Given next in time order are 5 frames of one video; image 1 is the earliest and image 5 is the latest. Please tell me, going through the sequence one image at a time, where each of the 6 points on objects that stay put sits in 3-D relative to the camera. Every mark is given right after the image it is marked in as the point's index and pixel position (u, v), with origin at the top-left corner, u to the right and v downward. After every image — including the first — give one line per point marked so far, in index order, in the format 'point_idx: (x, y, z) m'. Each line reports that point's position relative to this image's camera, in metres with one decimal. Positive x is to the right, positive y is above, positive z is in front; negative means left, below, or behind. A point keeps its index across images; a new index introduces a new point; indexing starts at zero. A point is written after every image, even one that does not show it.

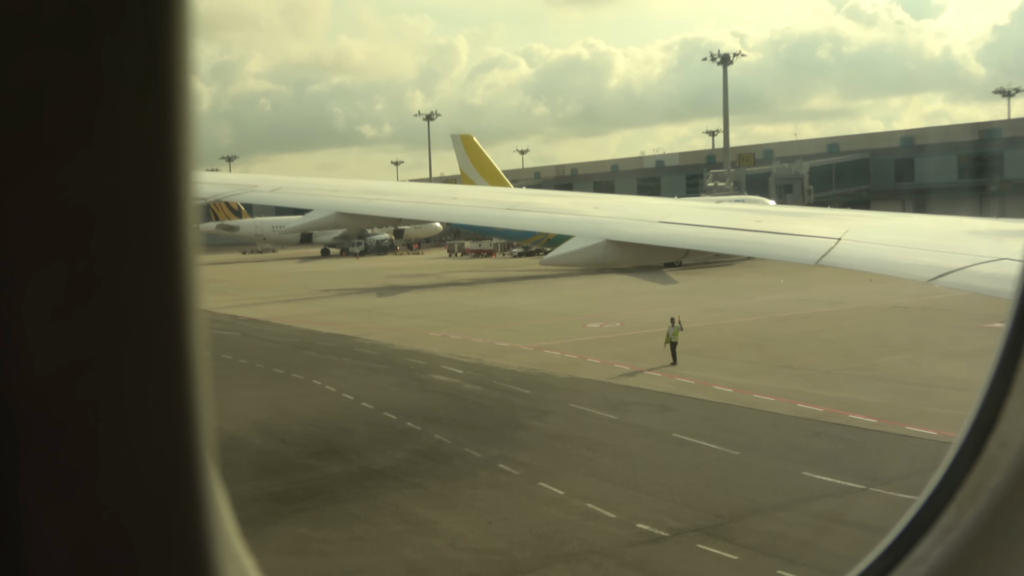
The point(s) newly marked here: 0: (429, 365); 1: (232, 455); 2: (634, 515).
0: (-1.4, -1.3, +14.4) m
1: (-3.1, -1.8, +9.1) m
2: (+1.0, -1.8, +6.6) m
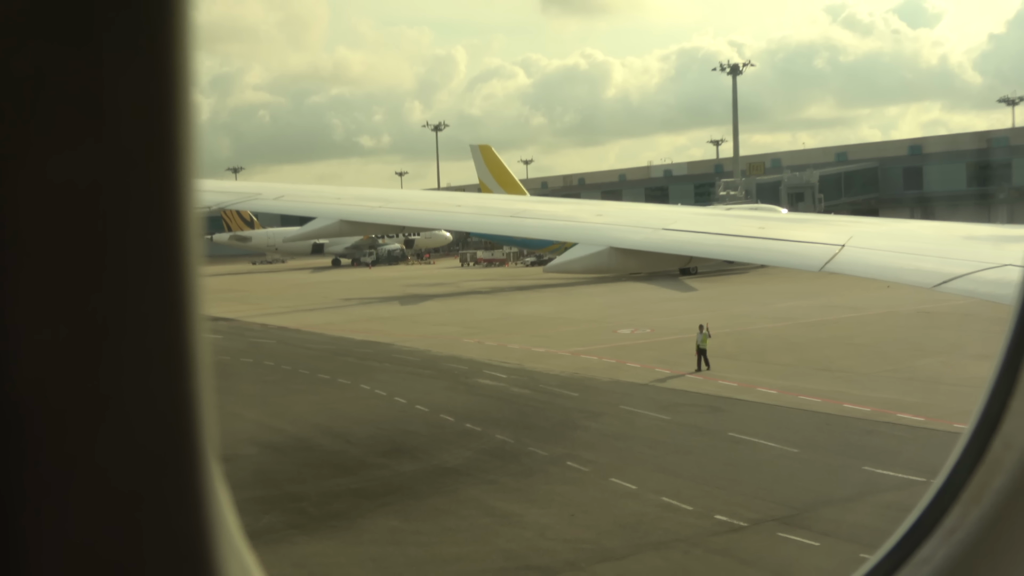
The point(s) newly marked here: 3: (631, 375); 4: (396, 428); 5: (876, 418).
0: (-0.7, -1.5, +14.7) m
1: (-2.4, -1.9, +9.5) m
2: (+1.7, -1.8, +6.9) m
3: (+2.0, -1.4, +13.9) m
4: (-1.4, -1.7, +10.4) m
5: (+4.5, -1.6, +10.2) m
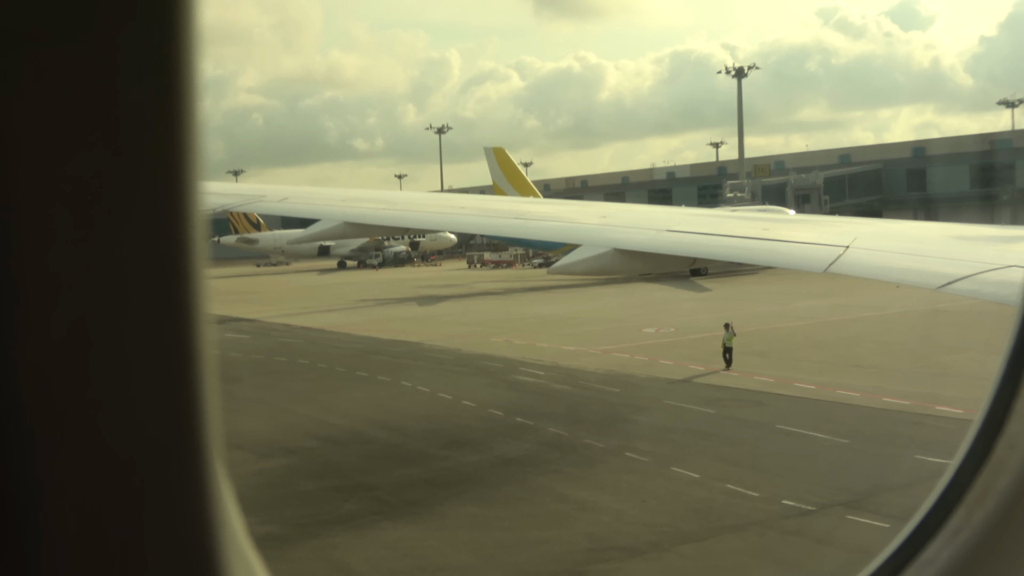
0: (0.0, -1.4, +15.0) m
1: (-1.8, -1.8, +9.7) m
2: (+2.3, -1.8, +7.2) m
3: (+2.6, -1.4, +14.2) m
4: (-0.8, -1.7, +10.6) m
5: (+5.1, -1.6, +10.4) m
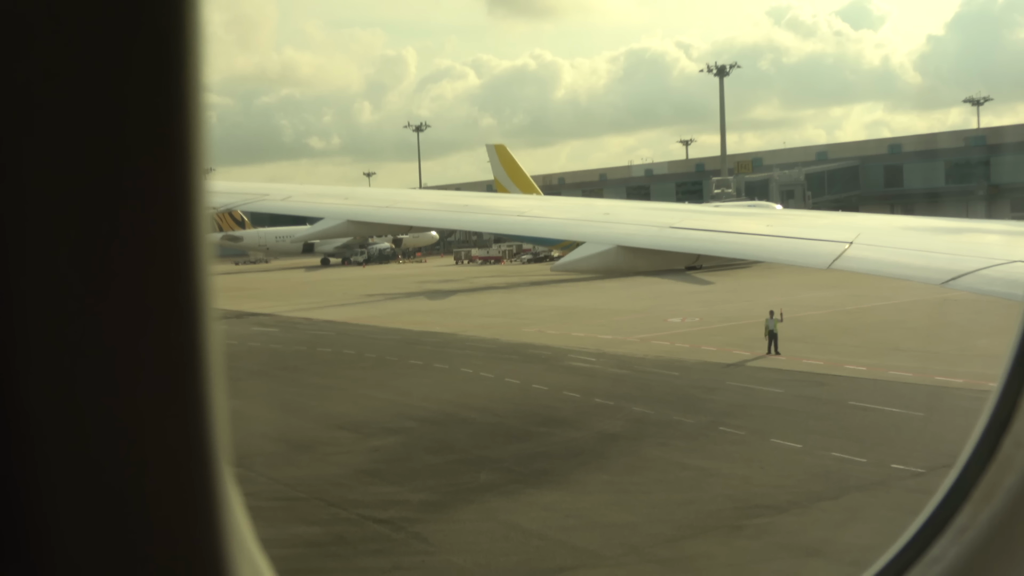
0: (+0.9, -1.3, +15.5) m
1: (-0.7, -1.7, +10.2) m
2: (+3.5, -1.6, +7.8) m
3: (+3.6, -1.2, +14.8) m
4: (+0.3, -1.6, +11.1) m
5: (+6.2, -1.4, +11.1) m
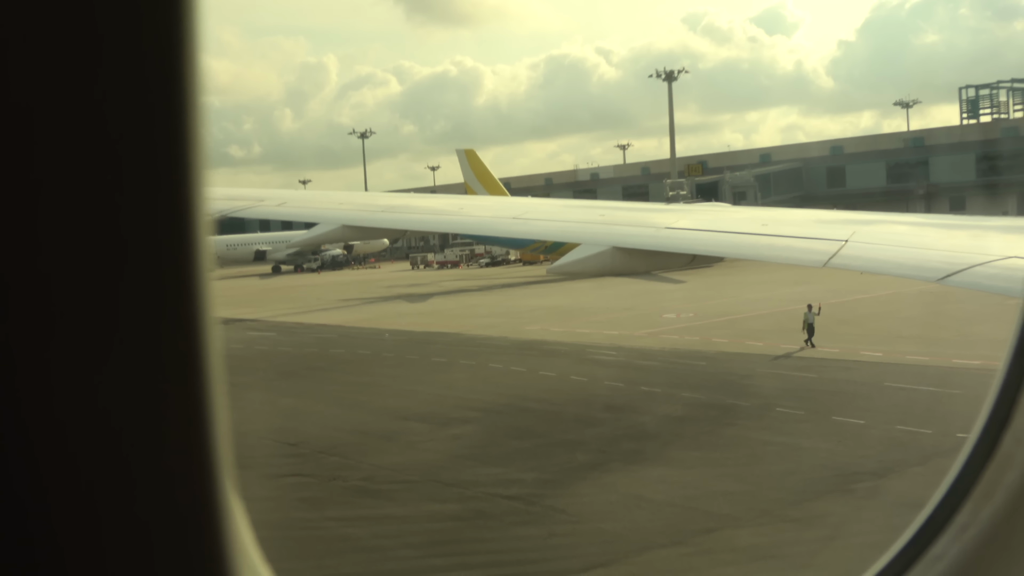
0: (+1.3, -1.2, +16.0) m
1: (+0.1, -1.6, +10.6) m
2: (+4.4, -1.4, +8.5) m
3: (+4.0, -1.1, +15.4) m
4: (+1.0, -1.5, +11.6) m
5: (+6.8, -1.2, +12.0) m
